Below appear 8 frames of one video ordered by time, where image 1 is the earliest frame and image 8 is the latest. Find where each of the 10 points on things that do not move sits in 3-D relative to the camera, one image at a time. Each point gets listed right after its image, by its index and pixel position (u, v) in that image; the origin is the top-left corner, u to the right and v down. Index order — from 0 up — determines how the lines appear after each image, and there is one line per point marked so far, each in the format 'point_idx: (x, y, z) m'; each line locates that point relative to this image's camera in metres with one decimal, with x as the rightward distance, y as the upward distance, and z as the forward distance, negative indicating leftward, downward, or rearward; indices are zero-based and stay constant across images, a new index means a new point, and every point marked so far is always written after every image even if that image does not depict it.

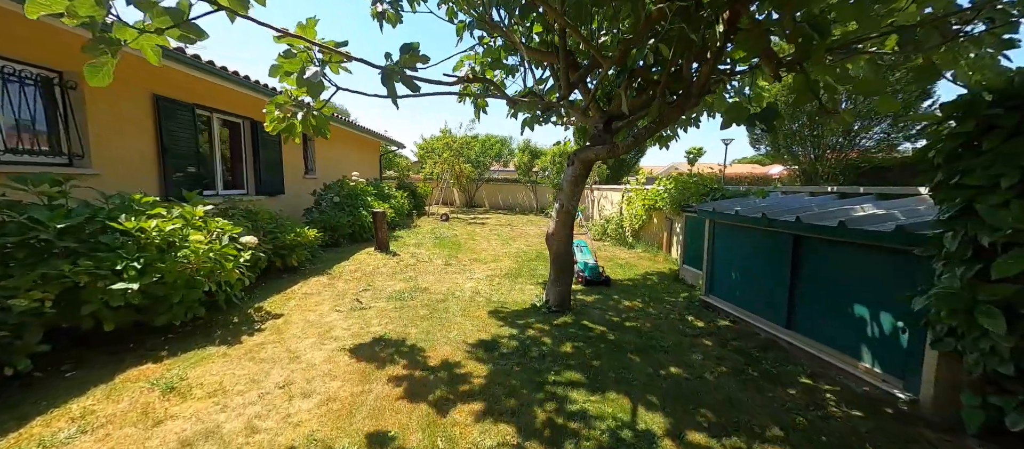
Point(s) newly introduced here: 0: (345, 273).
0: (-2.4, -0.7, +5.0) m
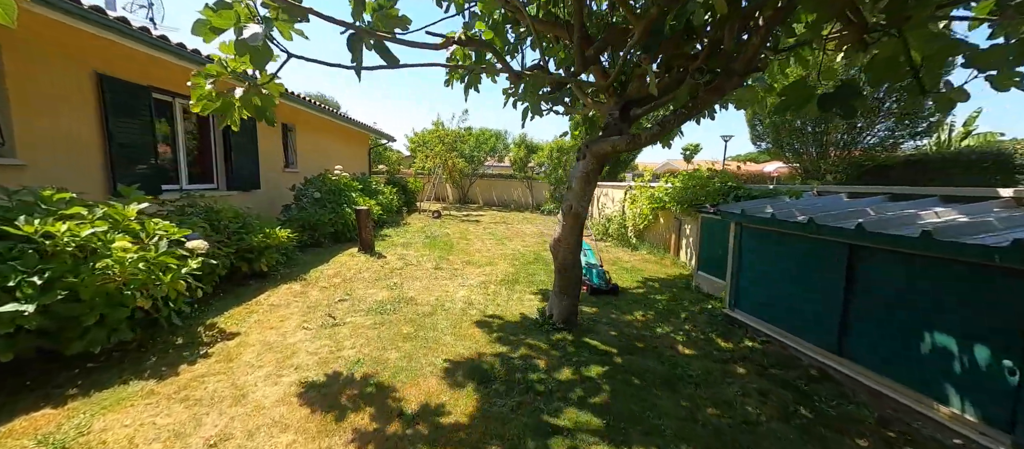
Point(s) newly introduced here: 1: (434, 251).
0: (-2.5, -0.7, +4.5) m
1: (-1.4, -0.5, +6.3) m
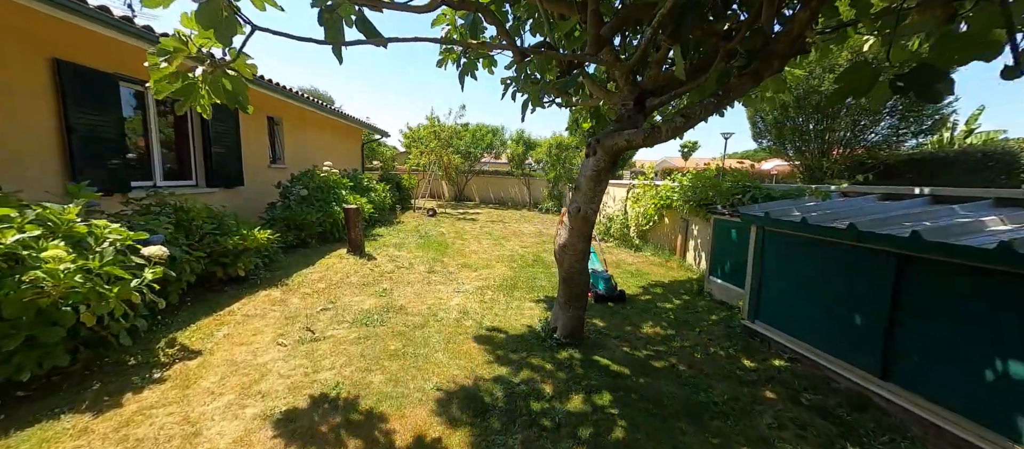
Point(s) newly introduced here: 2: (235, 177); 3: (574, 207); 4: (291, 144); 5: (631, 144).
0: (-2.5, -0.7, +4.1) m
1: (-1.5, -0.5, +5.9) m
2: (-4.9, +0.8, +6.2) m
3: (+0.4, +0.1, +2.5) m
4: (-5.2, +1.9, +8.1) m
5: (+0.8, +0.5, +2.2) m
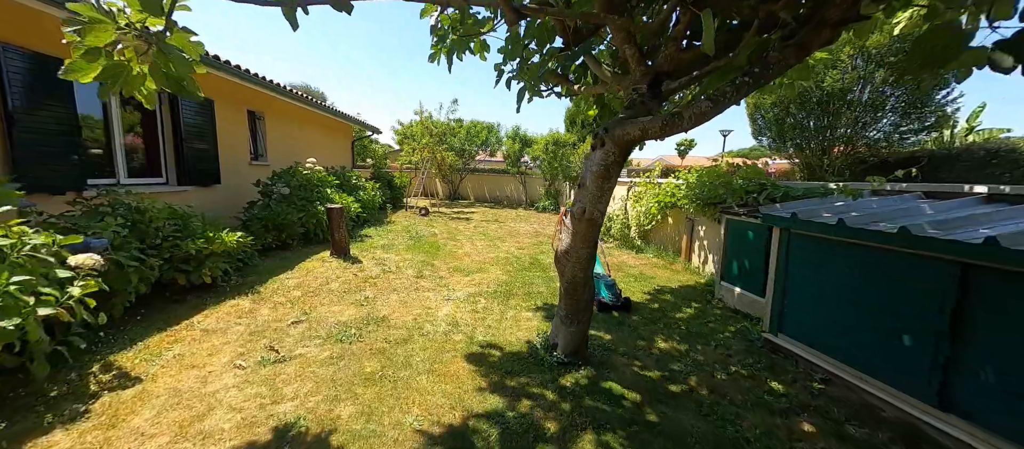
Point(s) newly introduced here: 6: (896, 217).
0: (-2.5, -0.7, +3.8) m
1: (-1.5, -0.5, +5.6) m
2: (-5.0, +0.8, +5.7) m
3: (+0.4, +0.1, +2.1) m
4: (-5.3, +1.9, +7.7) m
5: (+0.7, +0.5, +1.9) m
6: (+2.4, 0.0, +2.2) m
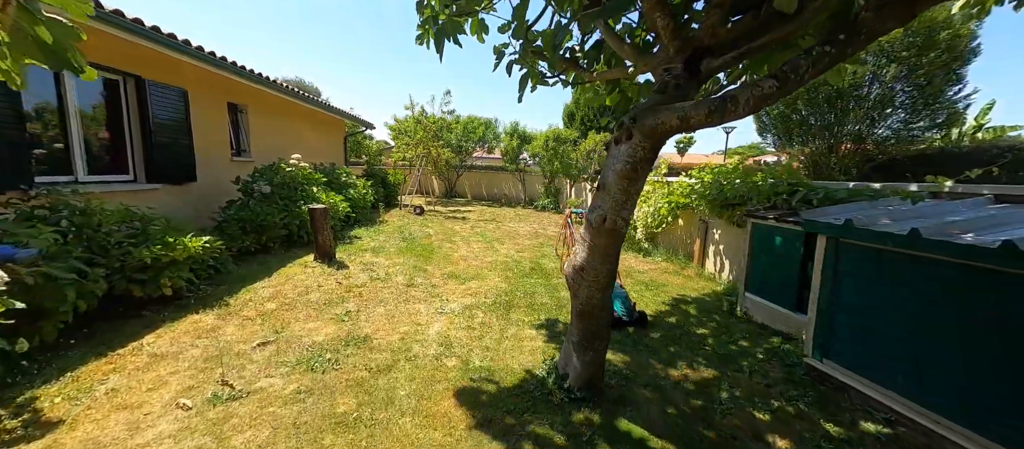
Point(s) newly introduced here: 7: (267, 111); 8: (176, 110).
0: (-2.5, -0.8, +3.3) m
1: (-1.5, -0.5, +5.2) m
2: (-5.0, +0.8, +5.3) m
3: (+0.4, 0.0, +1.7) m
4: (-5.3, +1.9, +7.2) m
5: (+0.8, +0.4, +1.5) m
6: (+2.4, 0.0, +1.8) m
7: (-5.3, +2.4, +7.4) m
8: (-5.0, +1.7, +5.1) m
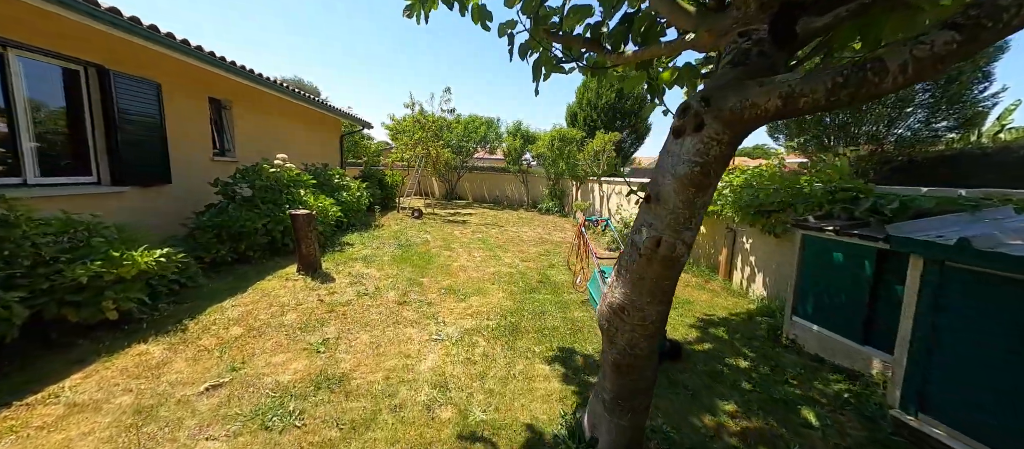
0: (-2.5, -0.9, +2.9) m
1: (-1.5, -0.6, +4.7) m
2: (-4.9, +0.7, +4.8) m
3: (+0.5, 0.0, +1.3) m
4: (-5.2, +1.8, +6.8) m
5: (+0.8, +0.3, +1.0) m
6: (+2.5, -0.1, +1.3) m
7: (-5.2, +2.3, +6.9) m
8: (-4.9, +1.6, +4.7) m
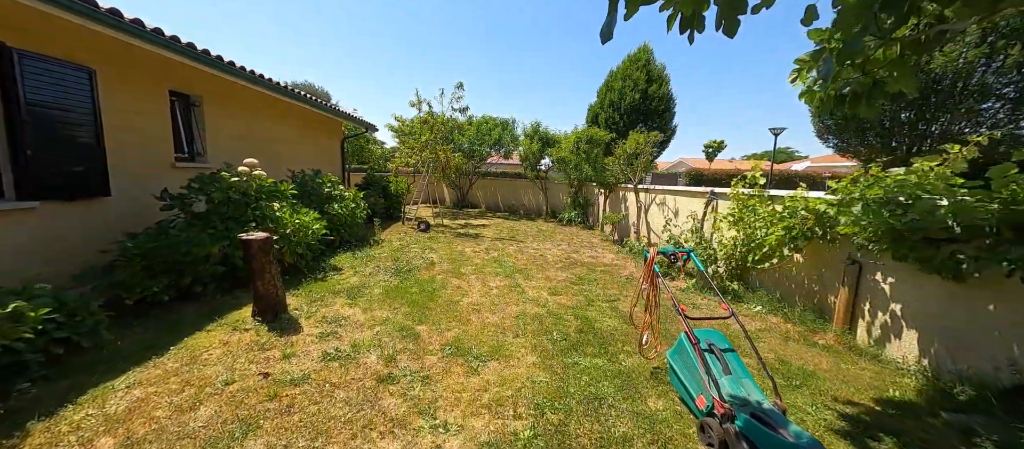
0: (-2.2, -1.1, +1.7) m
1: (-1.2, -0.9, +3.5) m
2: (-4.6, +0.5, +3.8) m
3: (+0.7, -0.3, 0.0) m
4: (-4.8, +1.5, +5.8) m
5: (+1.0, +0.1, -0.2) m
6: (+2.7, -0.3, 0.0) m
7: (-4.8, +2.0, +5.9) m
8: (-4.6, +1.4, +3.7) m
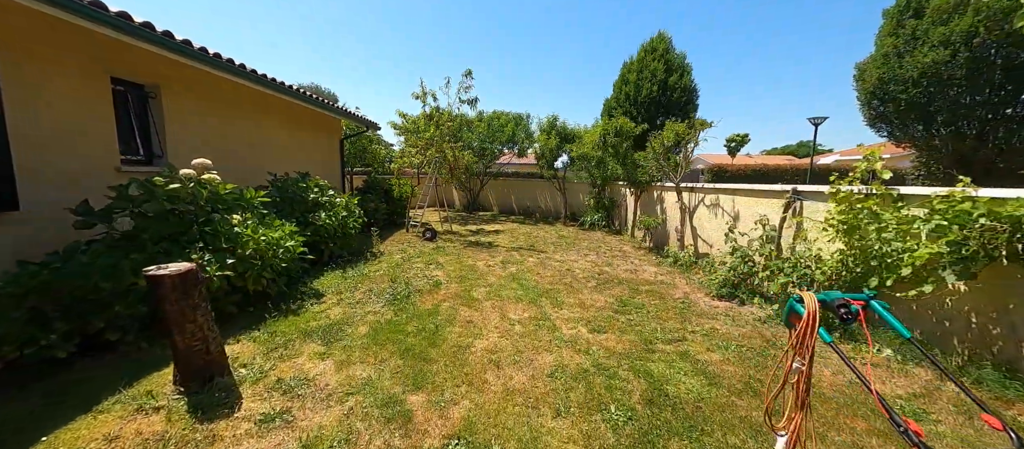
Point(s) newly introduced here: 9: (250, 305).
0: (-2.0, -1.3, +0.8) m
1: (-1.0, -1.0, +2.5) m
2: (-4.4, +0.3, +2.9) m
3: (+0.8, -0.4, -1.0) m
4: (-4.6, +1.3, +4.9) m
5: (+1.1, 0.0, -1.3) m
6: (+2.8, -0.4, -1.1) m
7: (-4.5, +1.8, +5.0) m
8: (-4.4, +1.2, +2.8) m
9: (-2.6, -0.8, +3.5) m
